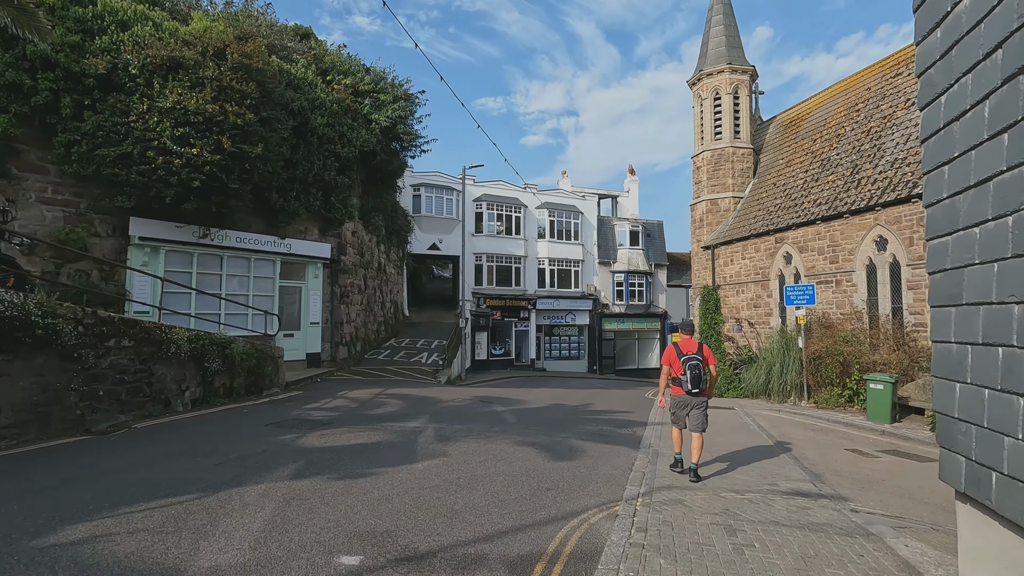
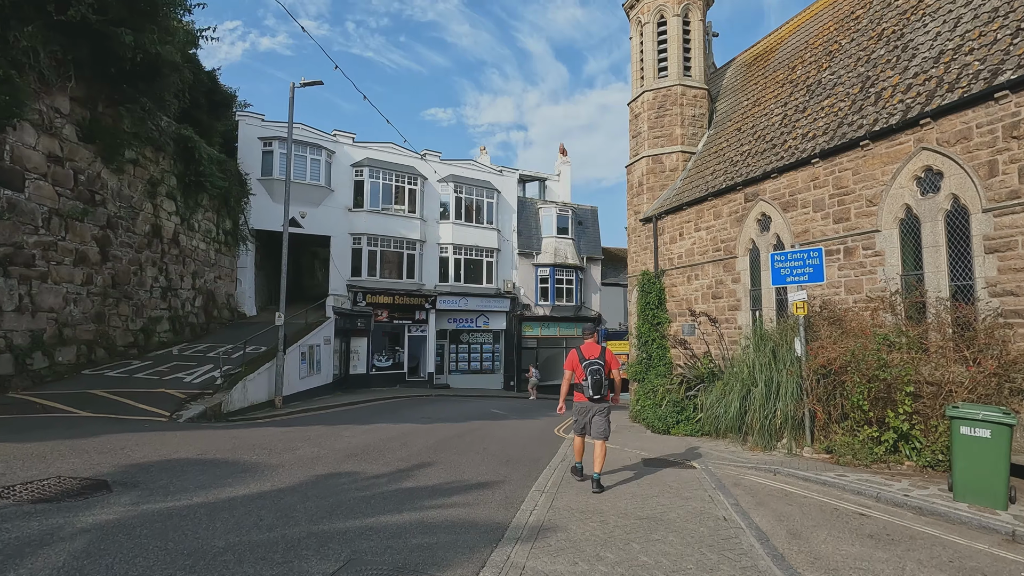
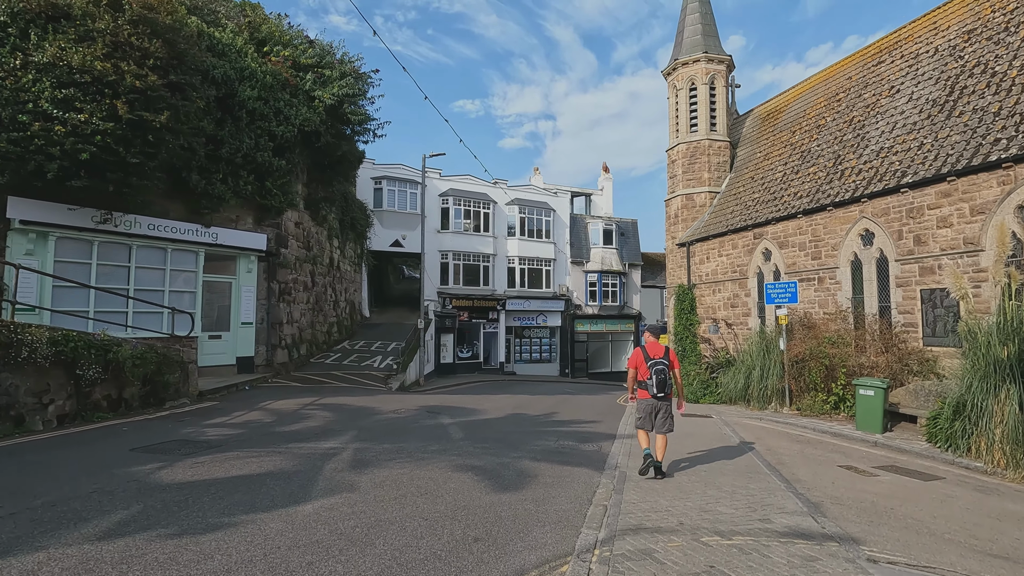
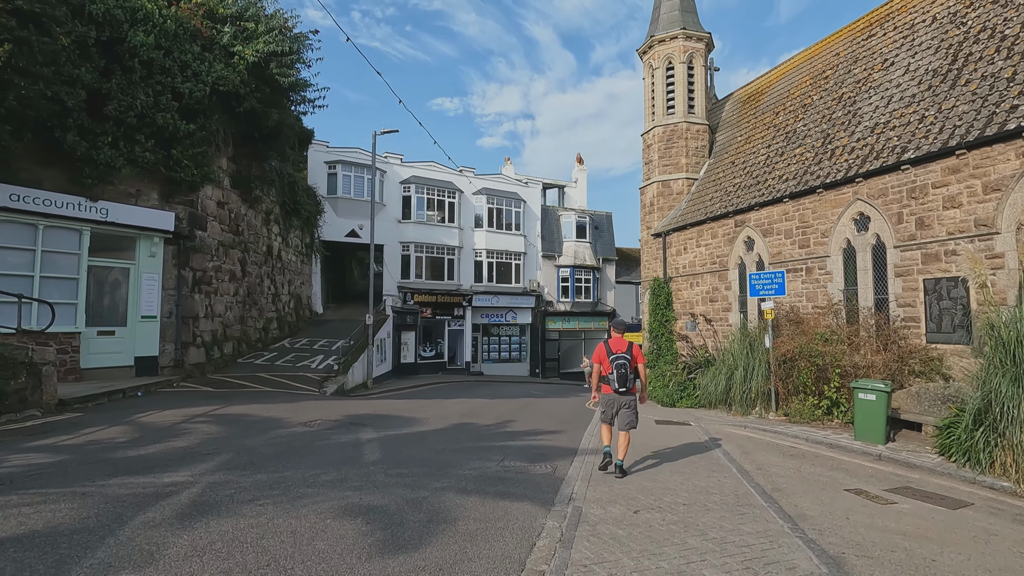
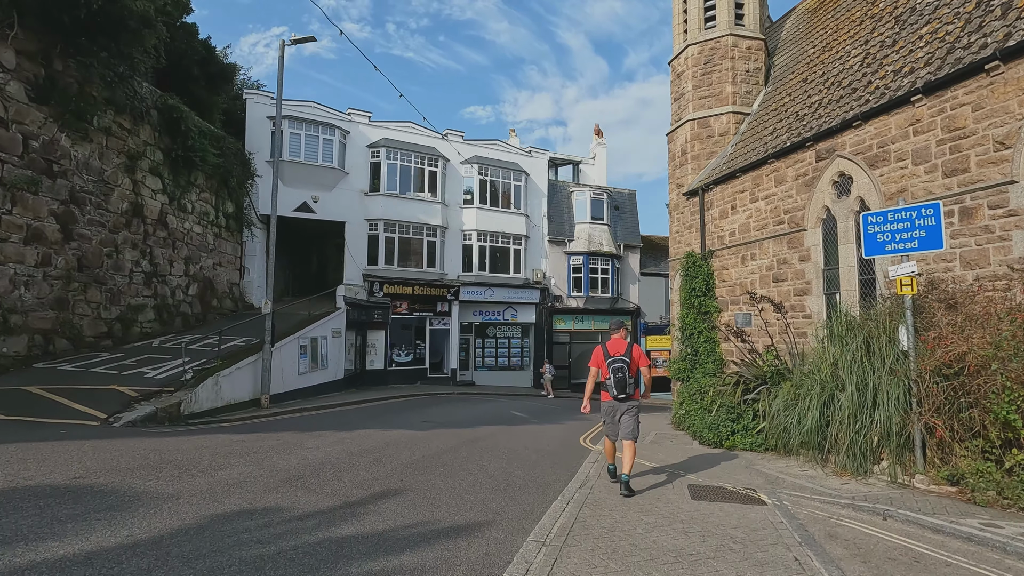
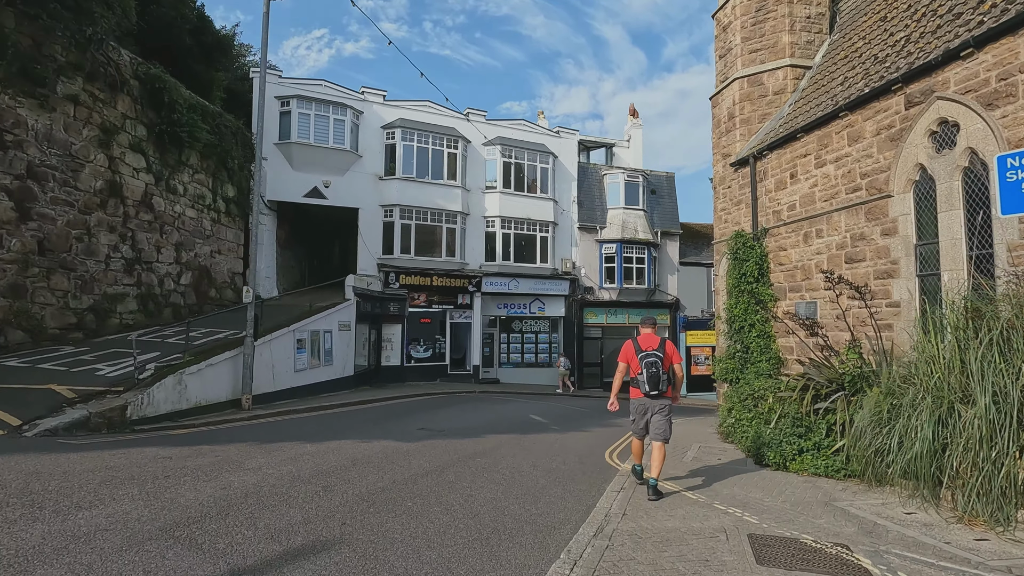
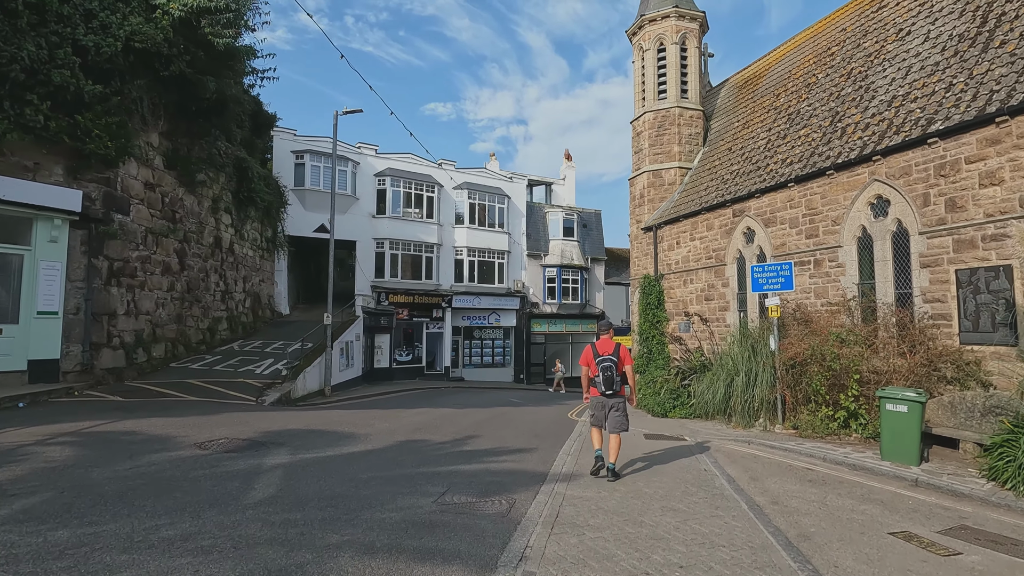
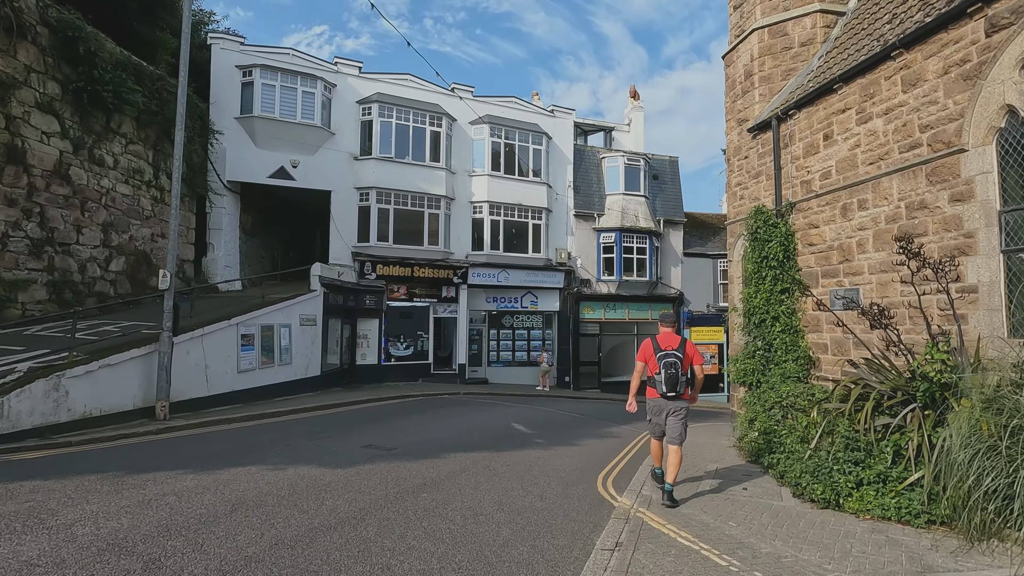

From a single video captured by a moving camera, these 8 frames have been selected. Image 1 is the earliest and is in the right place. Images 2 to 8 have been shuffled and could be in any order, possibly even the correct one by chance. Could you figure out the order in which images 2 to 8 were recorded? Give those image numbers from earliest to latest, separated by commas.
3, 4, 7, 2, 5, 6, 8
